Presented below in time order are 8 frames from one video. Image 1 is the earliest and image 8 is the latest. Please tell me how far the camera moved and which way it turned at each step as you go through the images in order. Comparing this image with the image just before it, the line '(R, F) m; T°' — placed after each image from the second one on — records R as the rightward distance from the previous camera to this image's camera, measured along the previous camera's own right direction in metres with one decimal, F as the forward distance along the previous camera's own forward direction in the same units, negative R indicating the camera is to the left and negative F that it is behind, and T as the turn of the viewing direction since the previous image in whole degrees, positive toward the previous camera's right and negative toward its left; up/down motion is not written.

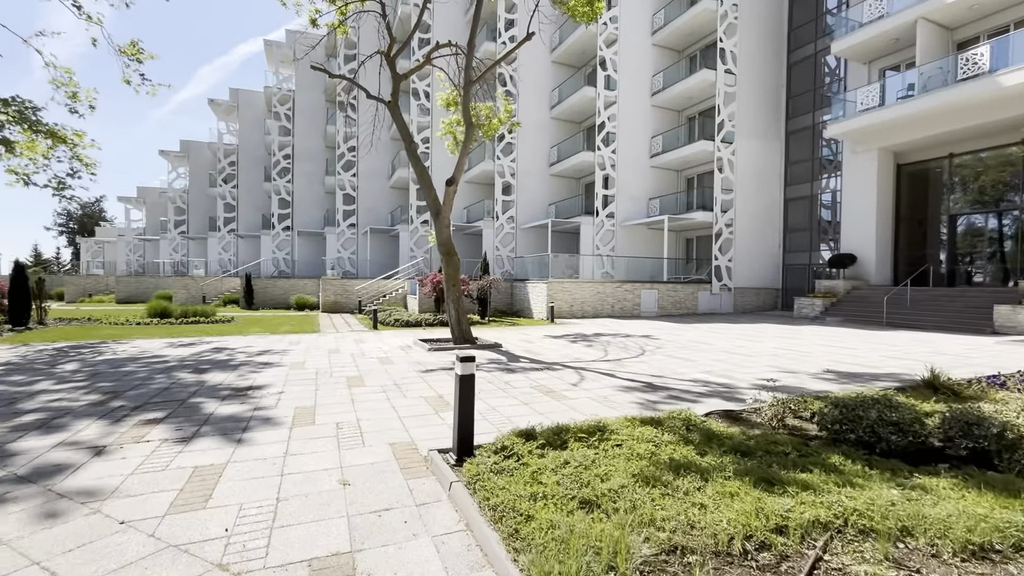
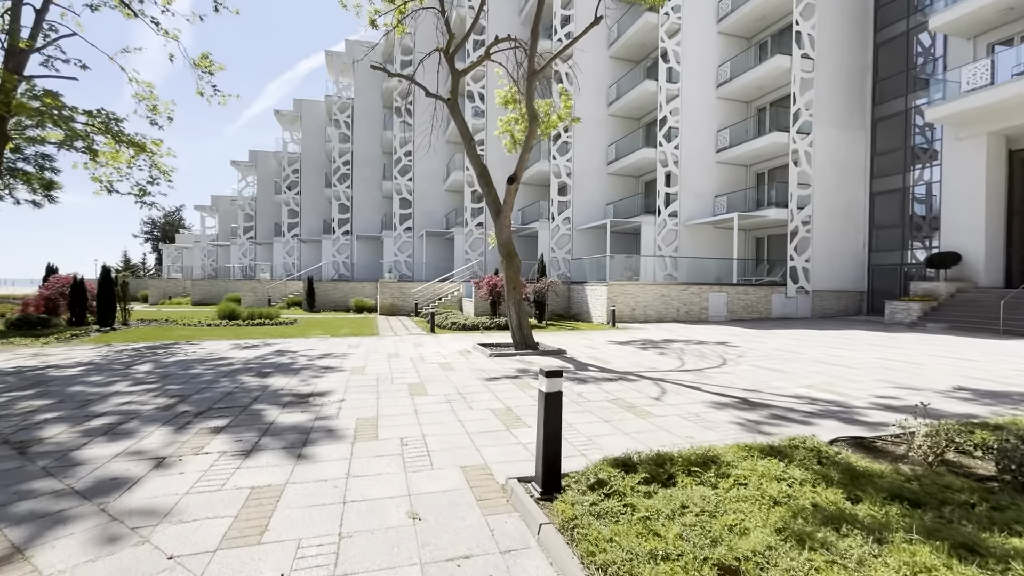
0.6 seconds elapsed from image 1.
(-0.3, +0.5) m; -6°
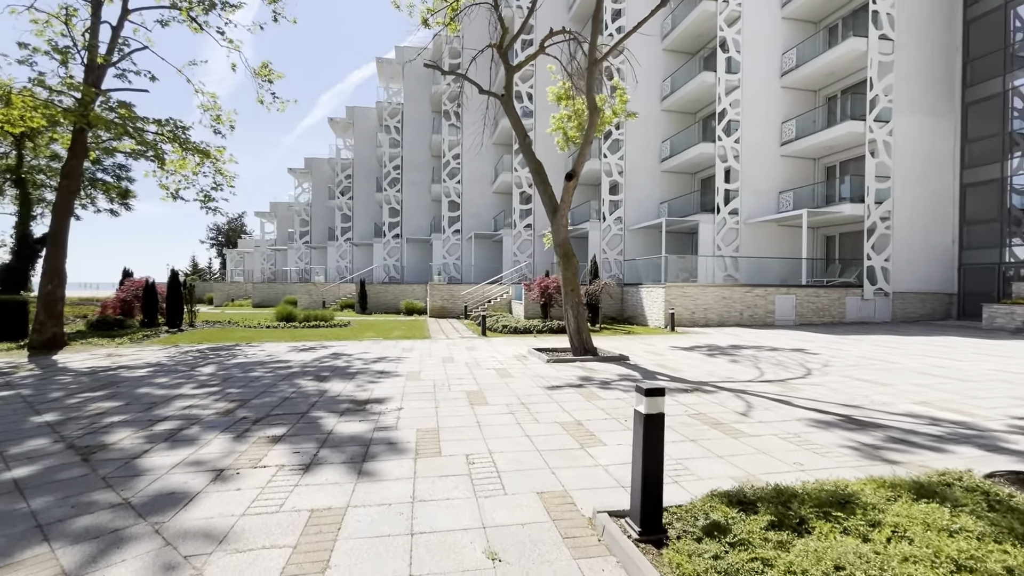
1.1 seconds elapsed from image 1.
(-0.3, +0.4) m; -5°
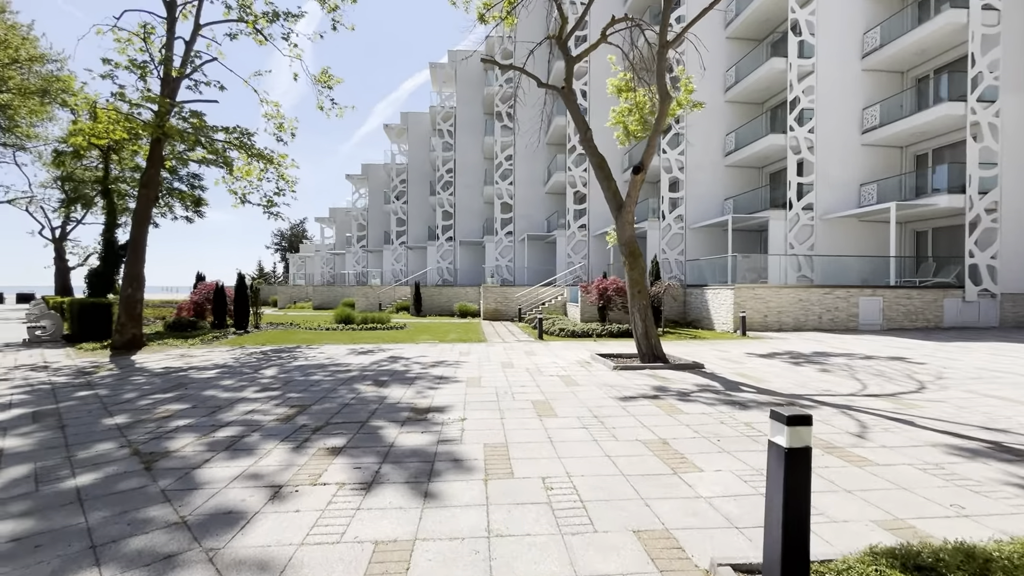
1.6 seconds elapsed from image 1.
(-0.2, +0.4) m; -6°
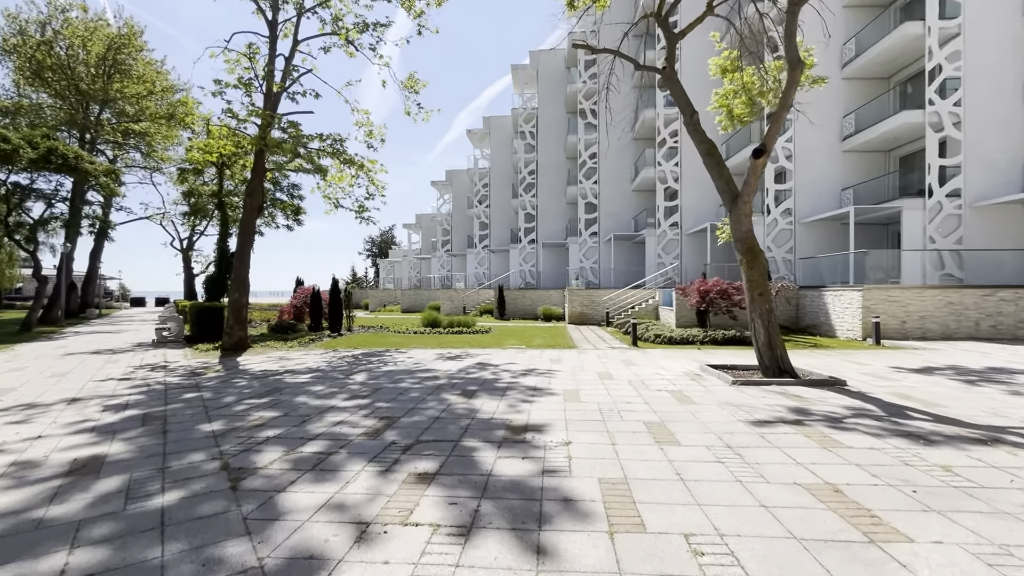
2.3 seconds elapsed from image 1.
(-0.3, +0.7) m; -9°
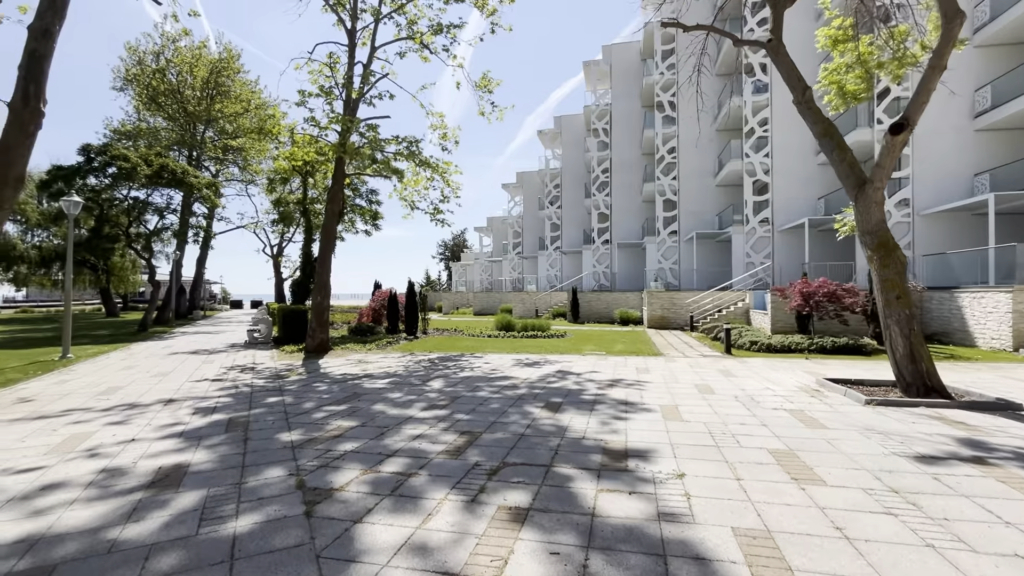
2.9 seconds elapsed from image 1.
(-0.2, +0.5) m; -8°
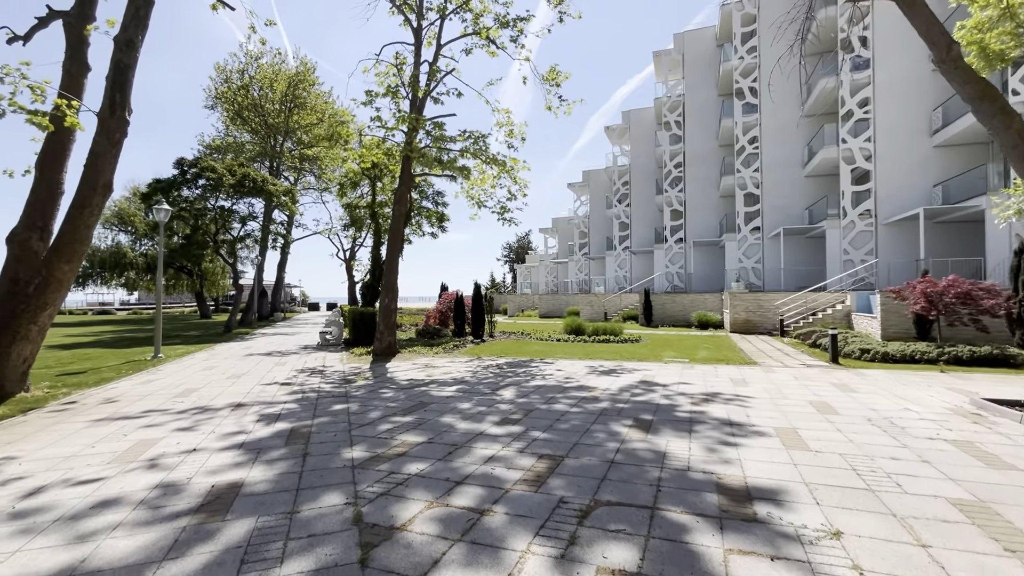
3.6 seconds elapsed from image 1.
(-0.2, +0.7) m; -8°
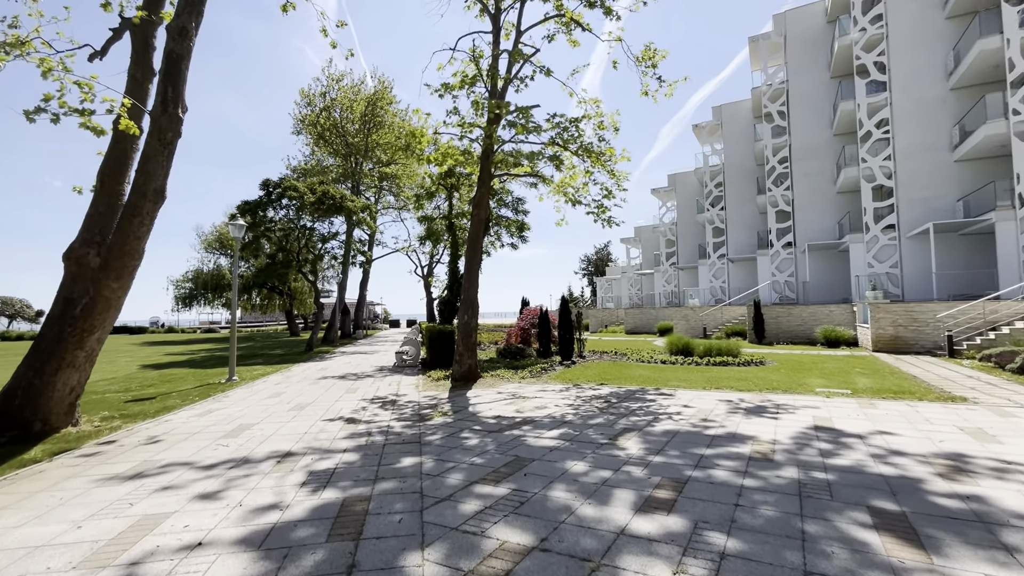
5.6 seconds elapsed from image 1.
(-0.5, +1.7) m; -9°
